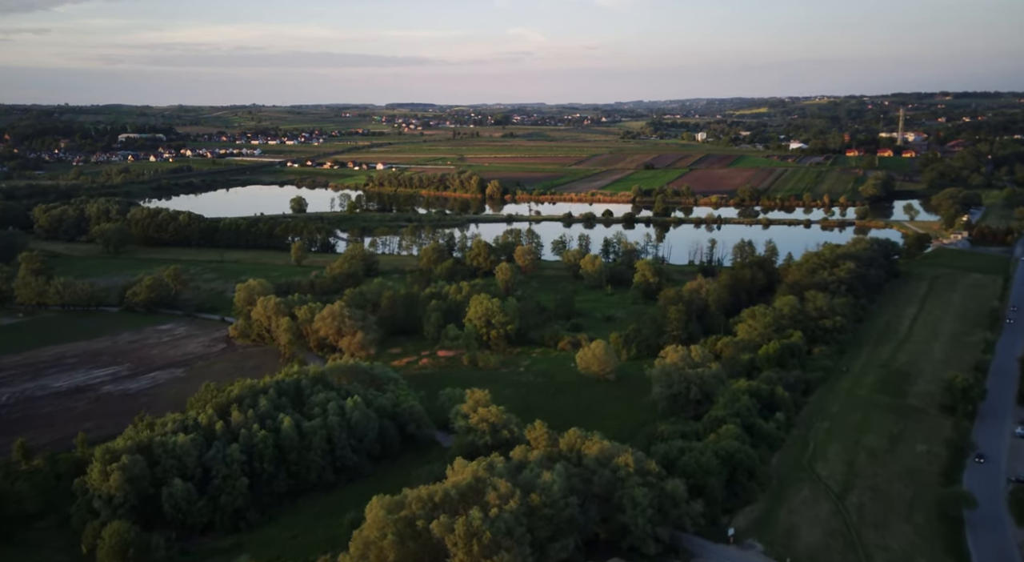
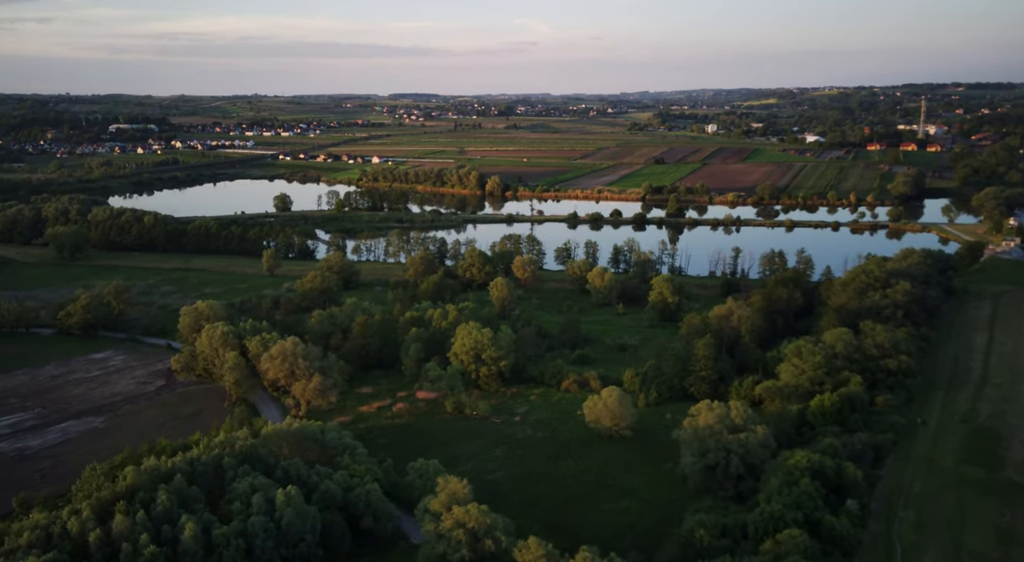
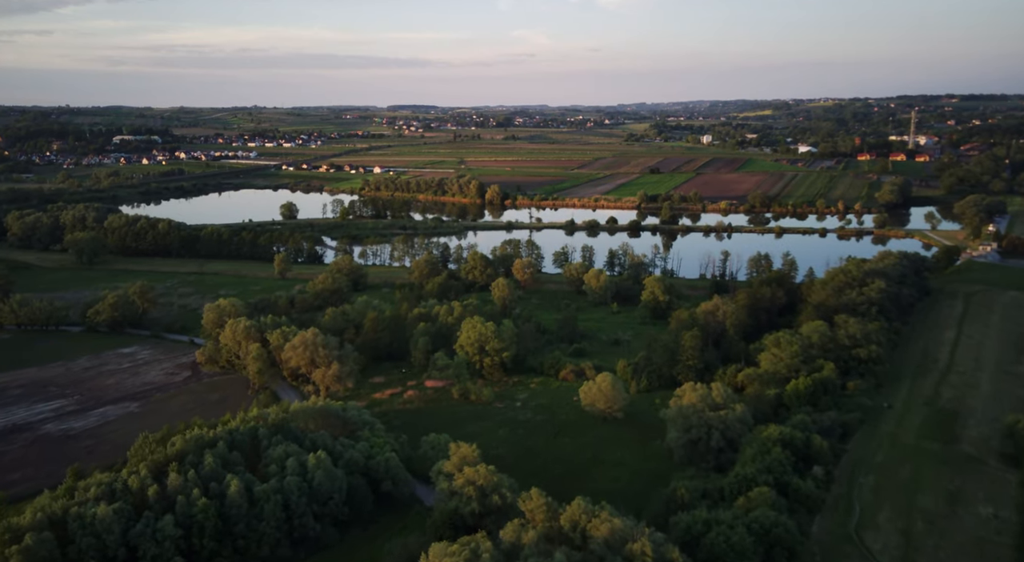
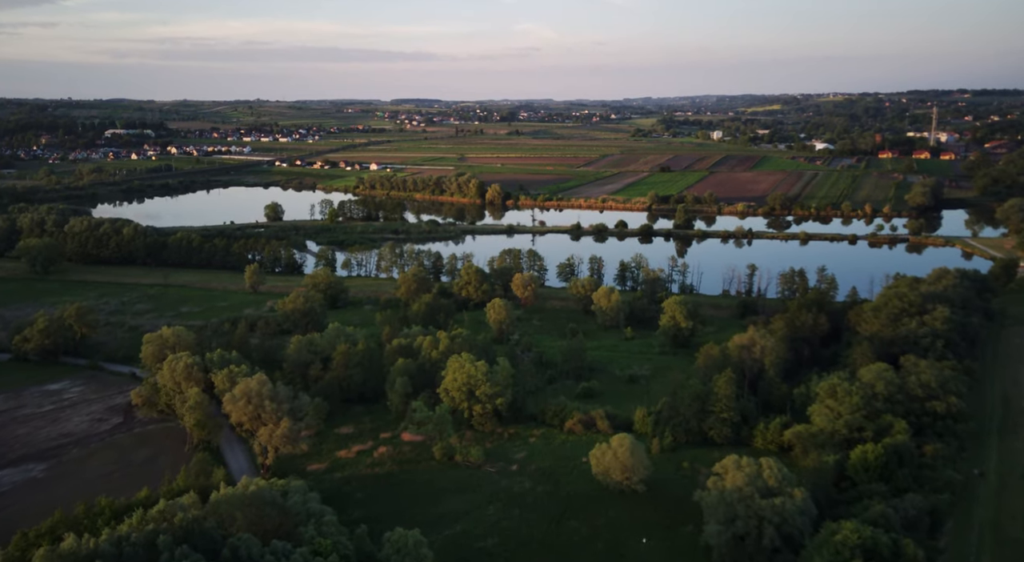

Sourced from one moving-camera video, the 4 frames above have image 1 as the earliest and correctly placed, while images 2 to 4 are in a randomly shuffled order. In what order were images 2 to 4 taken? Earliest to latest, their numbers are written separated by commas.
3, 2, 4
